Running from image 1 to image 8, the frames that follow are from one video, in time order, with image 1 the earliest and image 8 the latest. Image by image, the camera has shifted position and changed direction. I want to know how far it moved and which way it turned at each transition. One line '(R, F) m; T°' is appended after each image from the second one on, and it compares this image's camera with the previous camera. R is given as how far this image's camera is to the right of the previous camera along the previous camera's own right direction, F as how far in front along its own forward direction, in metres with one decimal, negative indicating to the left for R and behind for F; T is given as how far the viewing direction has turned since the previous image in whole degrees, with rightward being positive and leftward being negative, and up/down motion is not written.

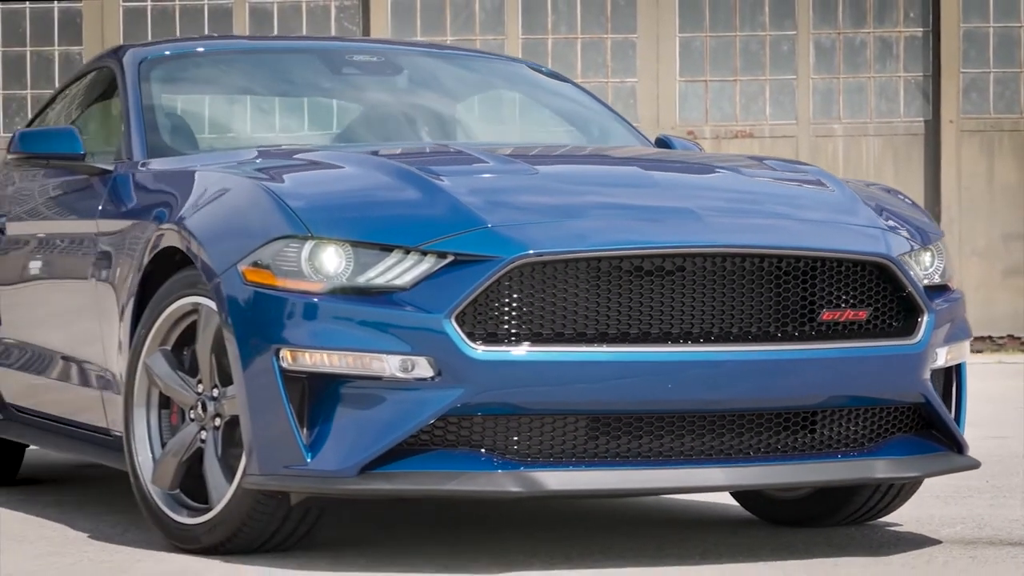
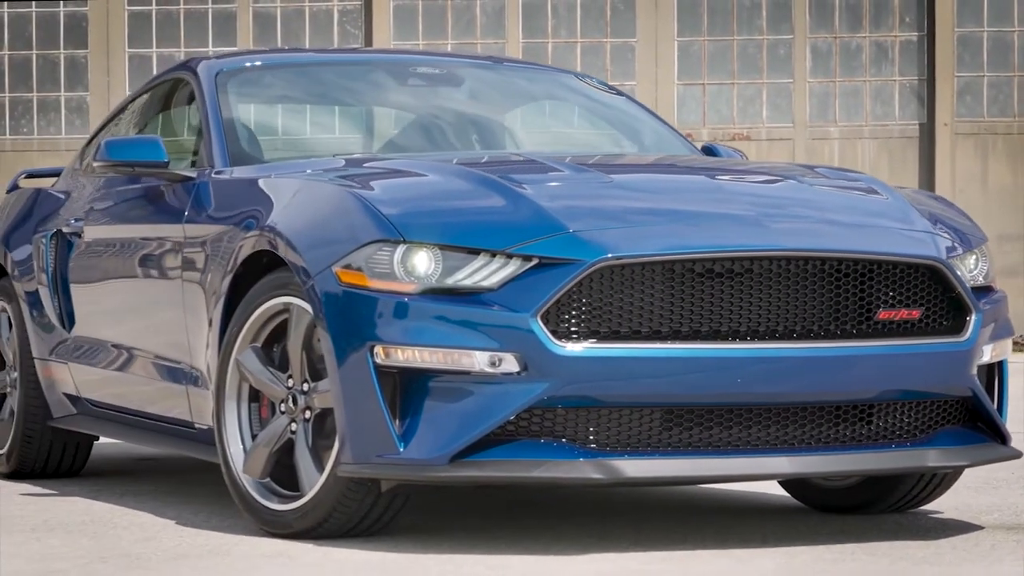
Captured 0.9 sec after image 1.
(-0.2, -0.3) m; +1°
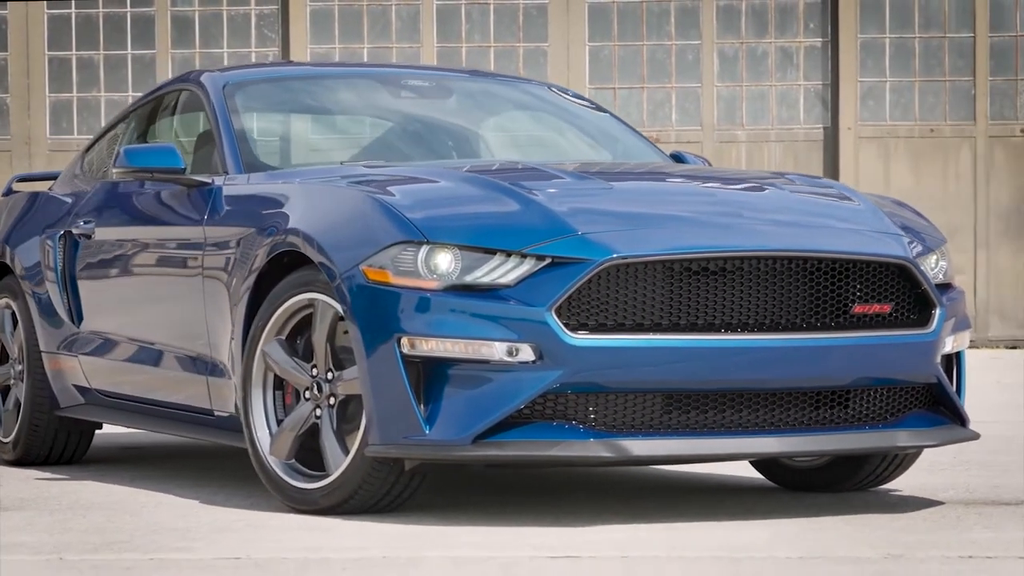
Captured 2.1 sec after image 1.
(-0.3, -0.5) m; +3°
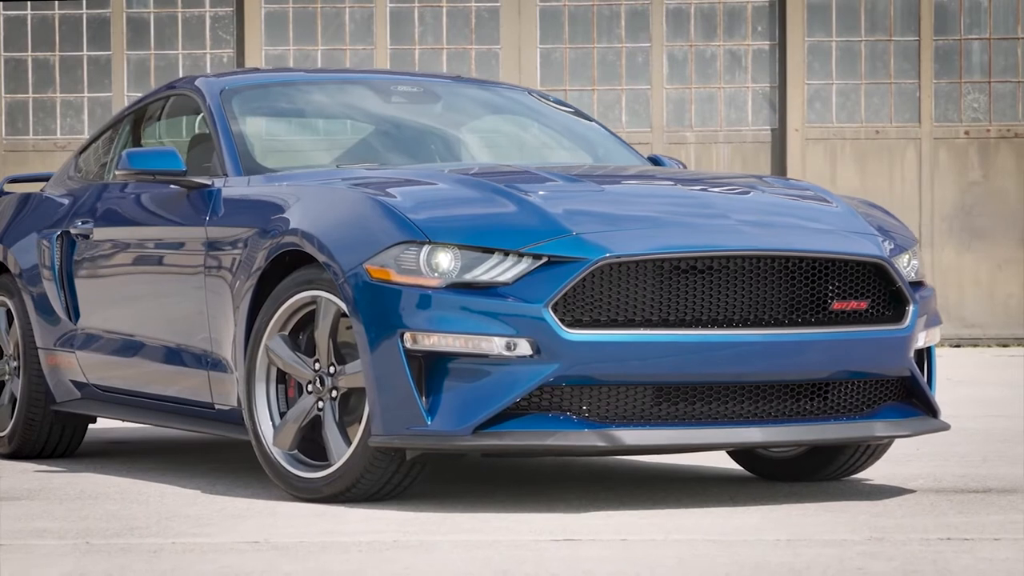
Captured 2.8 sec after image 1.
(-0.2, -0.3) m; +2°
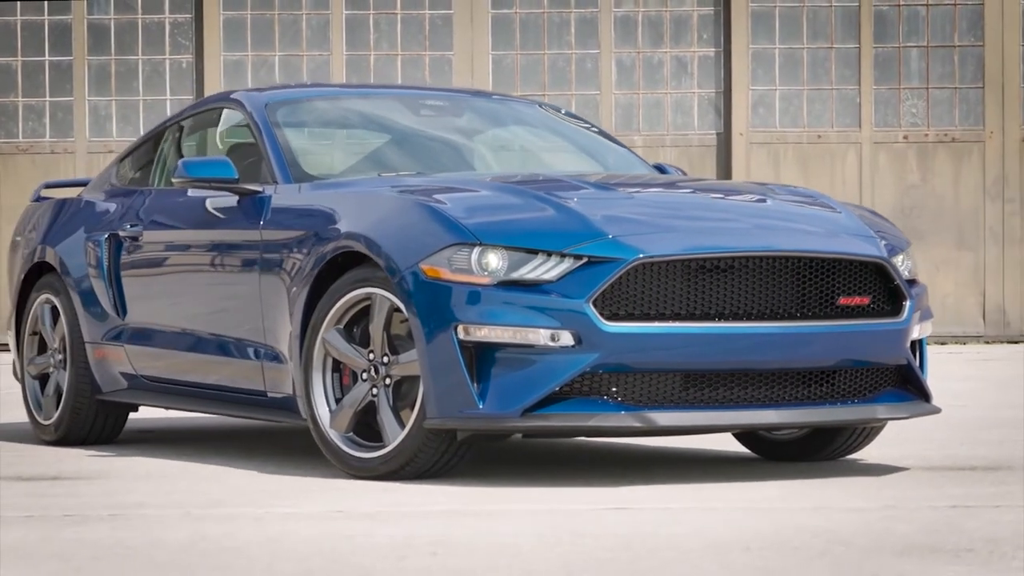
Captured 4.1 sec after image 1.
(-0.4, -0.6) m; +2°
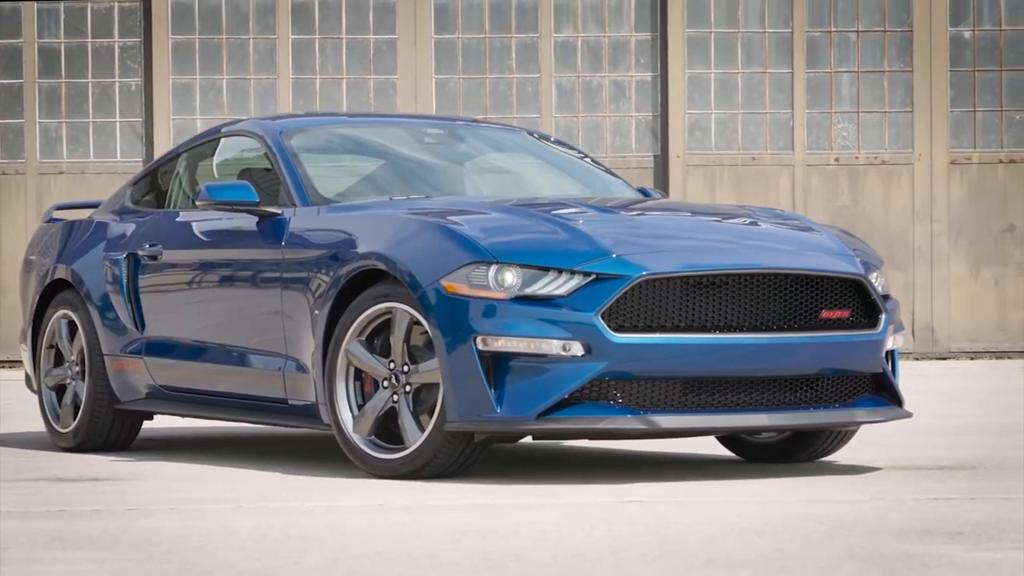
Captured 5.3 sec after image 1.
(-0.3, -0.6) m; +2°
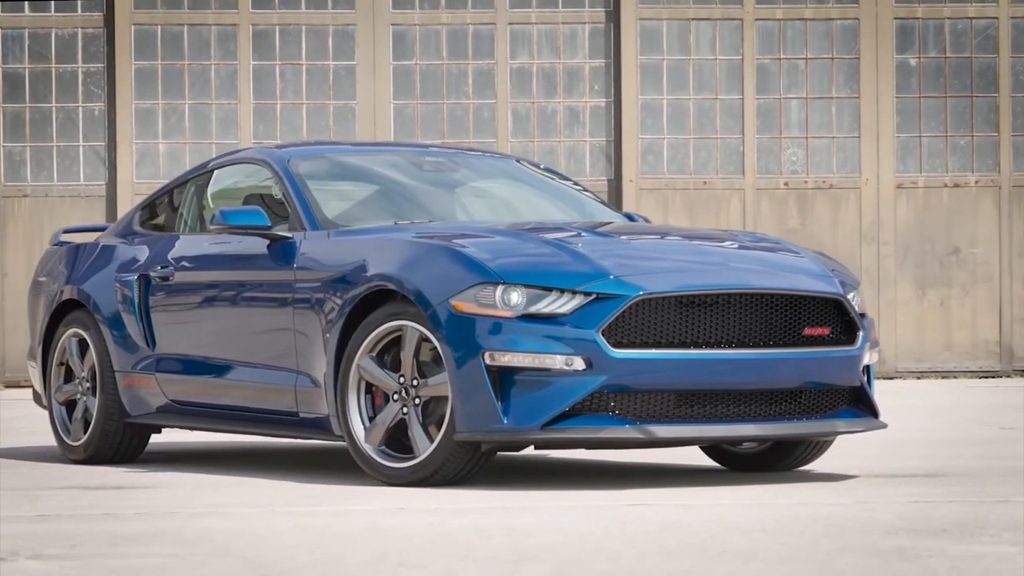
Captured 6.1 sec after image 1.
(-0.2, -0.5) m; +2°
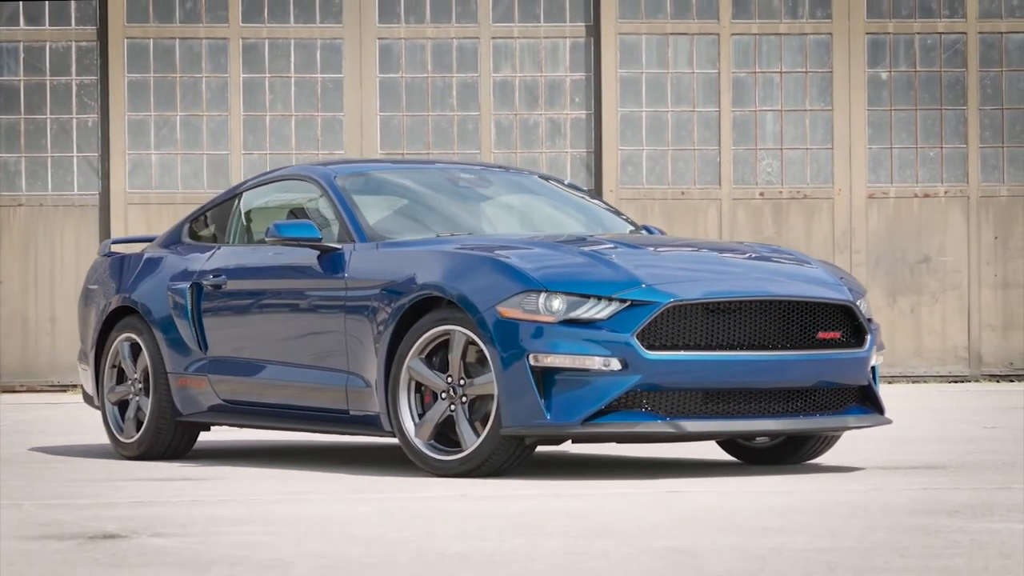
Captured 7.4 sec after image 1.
(-0.3, -0.7) m; +1°
